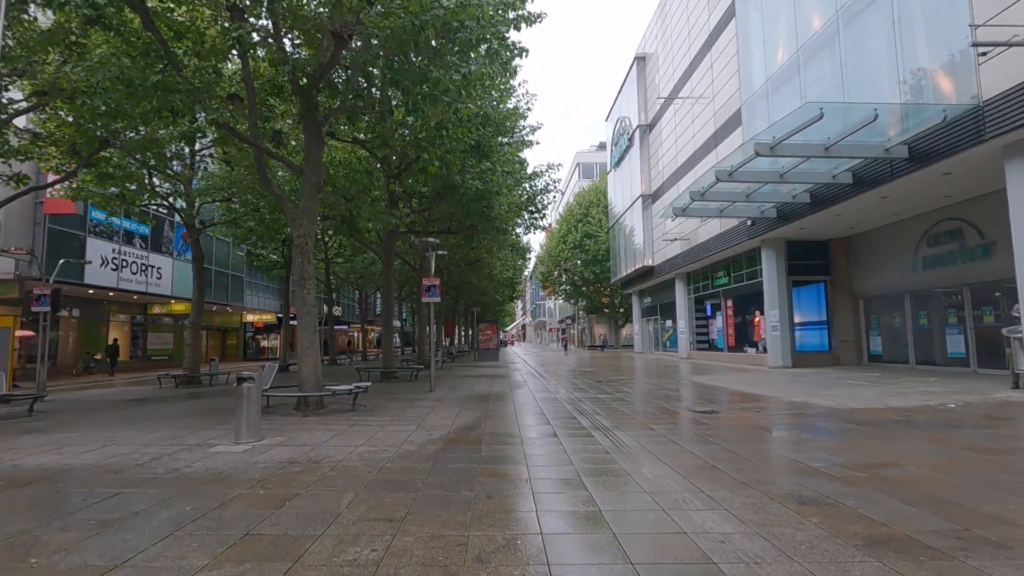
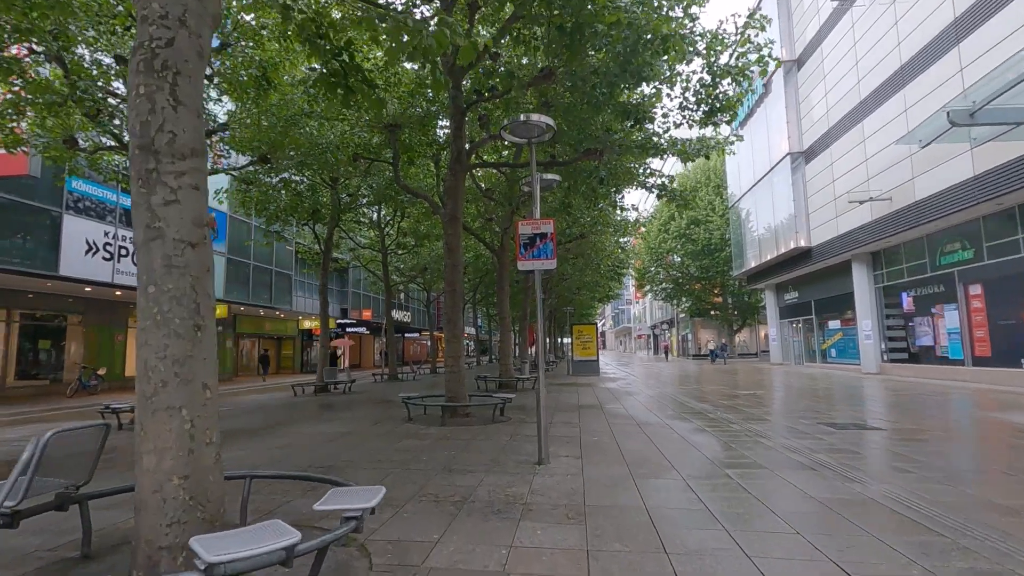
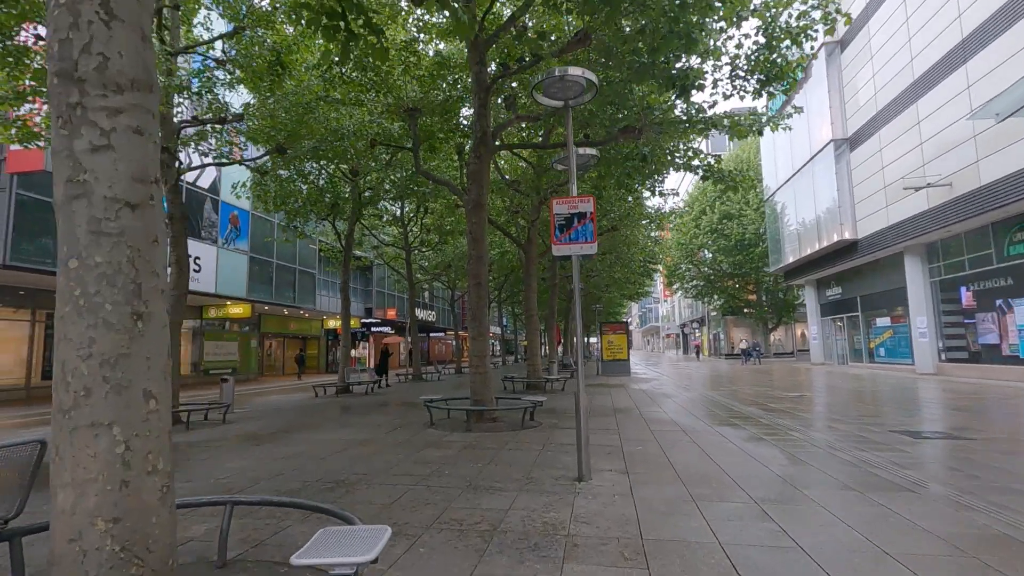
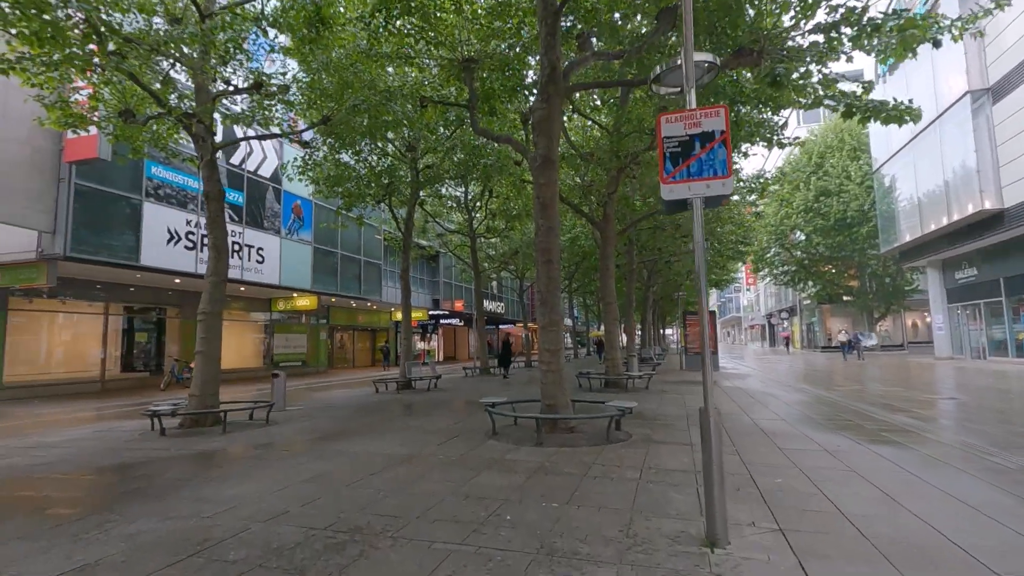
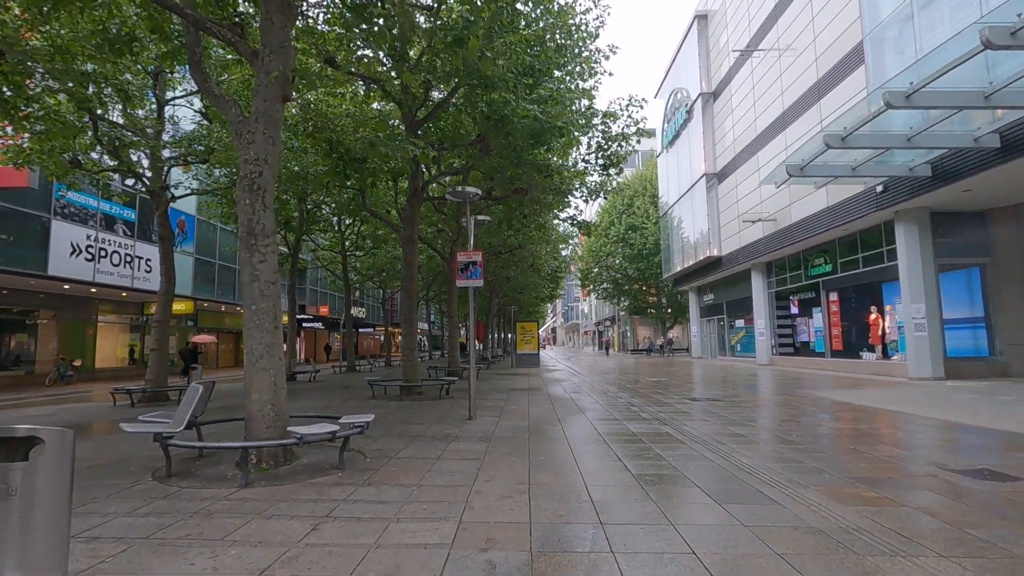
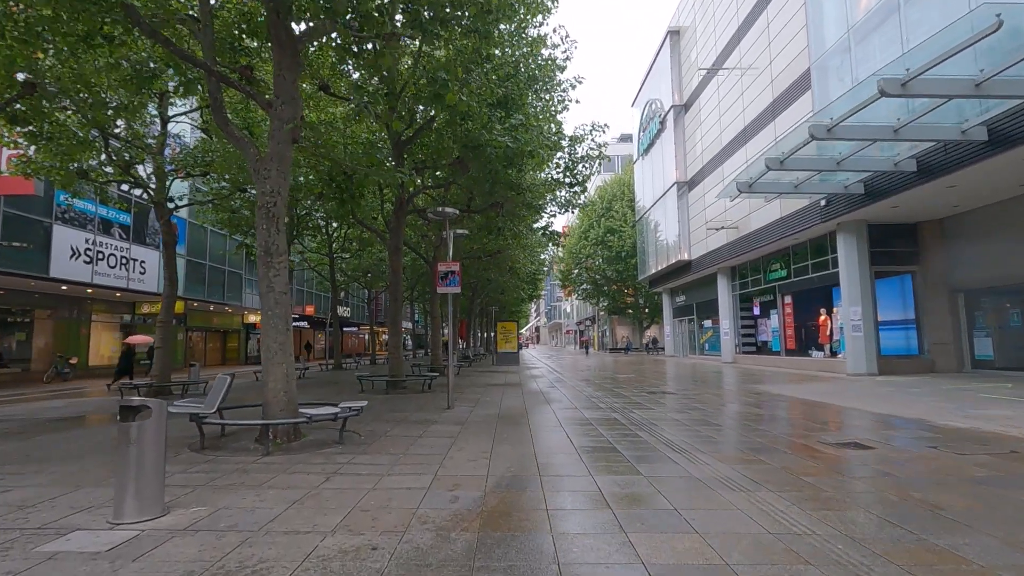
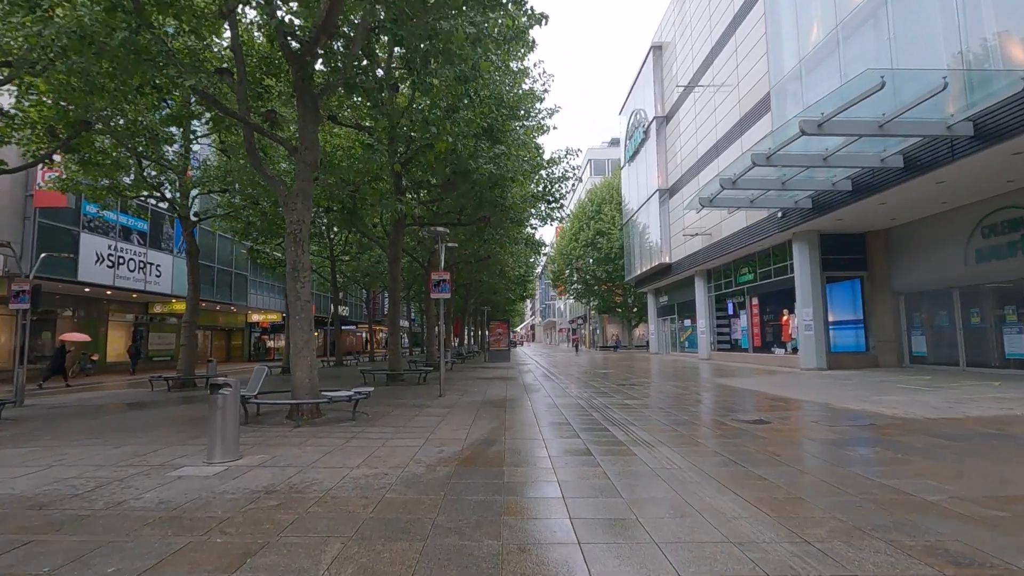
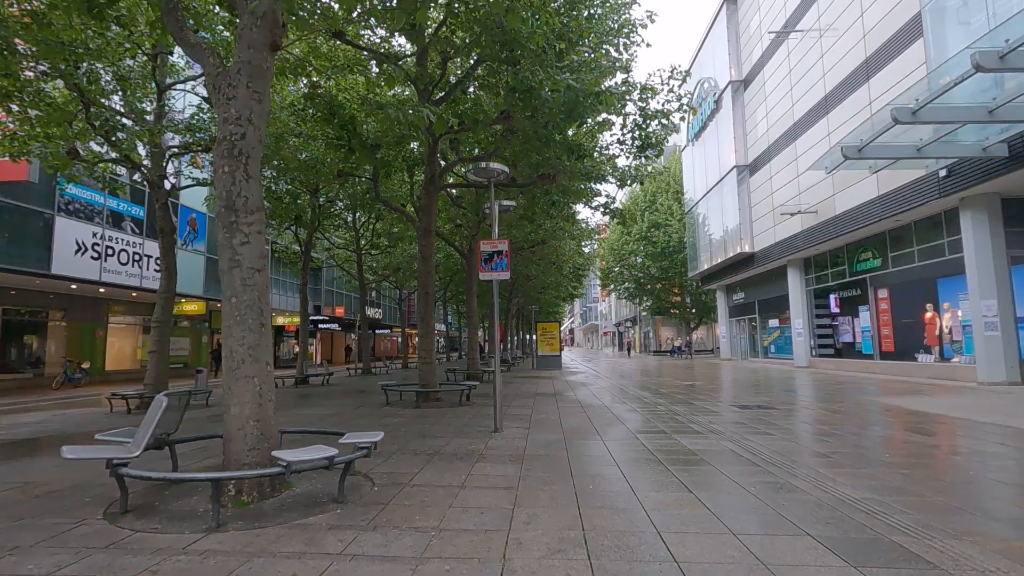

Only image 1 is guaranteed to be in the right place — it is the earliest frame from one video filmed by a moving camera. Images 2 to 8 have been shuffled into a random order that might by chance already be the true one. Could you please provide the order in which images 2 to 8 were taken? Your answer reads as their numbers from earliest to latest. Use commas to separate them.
7, 6, 5, 8, 2, 3, 4
